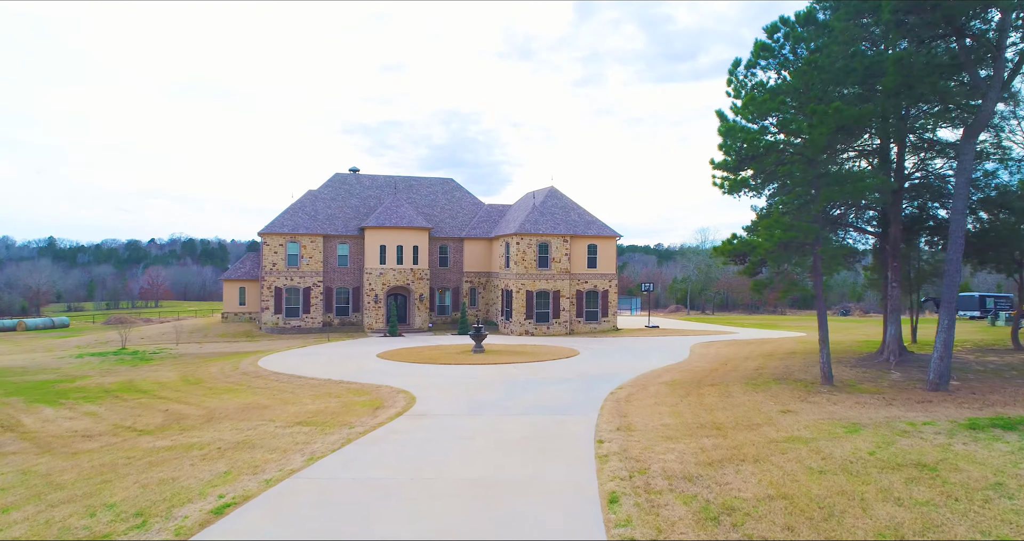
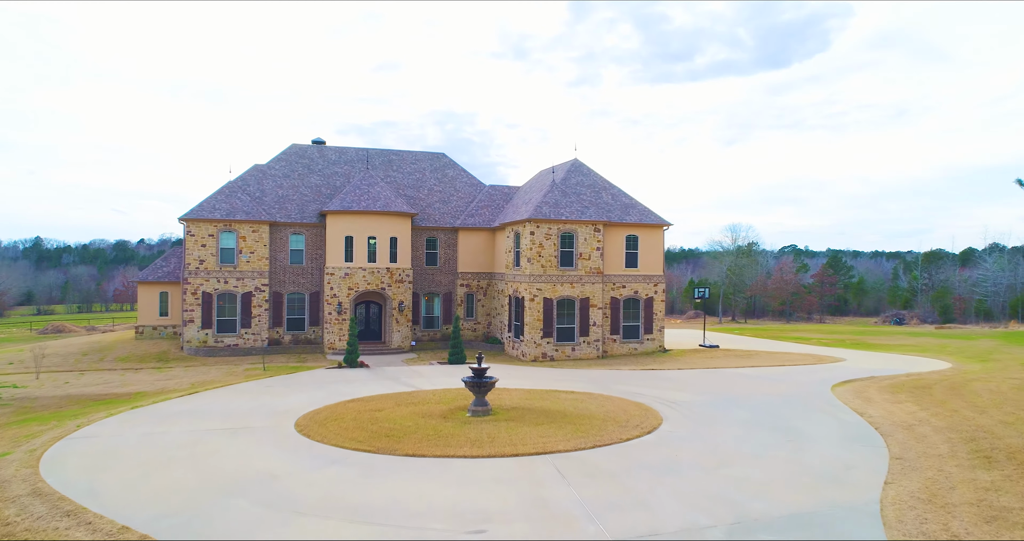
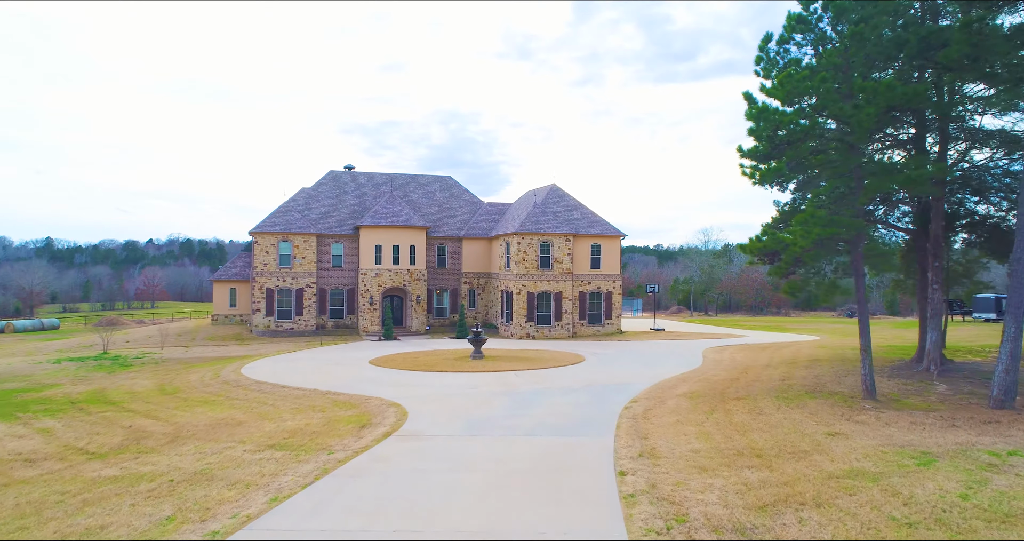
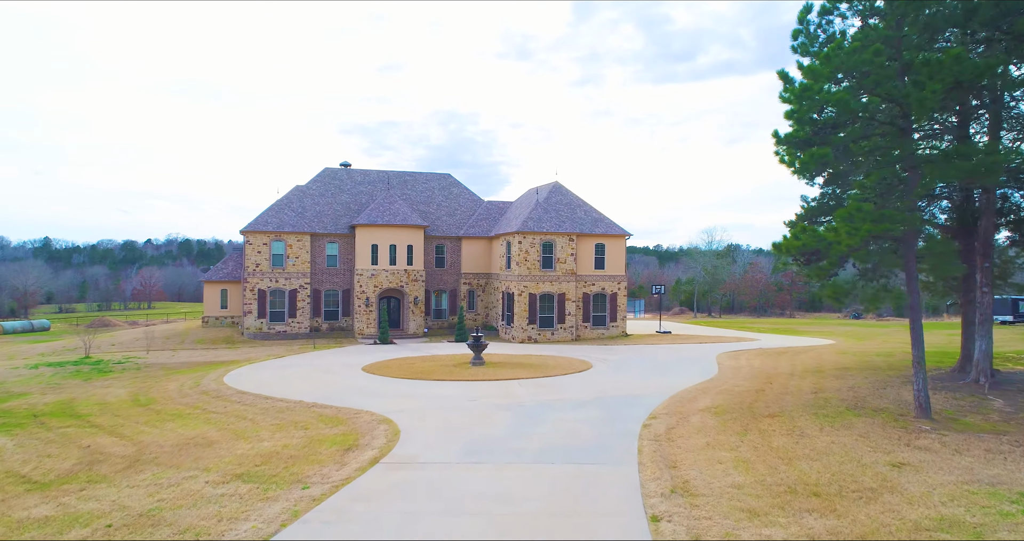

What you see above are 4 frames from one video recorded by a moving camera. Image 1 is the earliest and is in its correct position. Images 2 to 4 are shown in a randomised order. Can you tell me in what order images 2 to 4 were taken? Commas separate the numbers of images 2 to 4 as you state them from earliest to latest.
3, 4, 2
